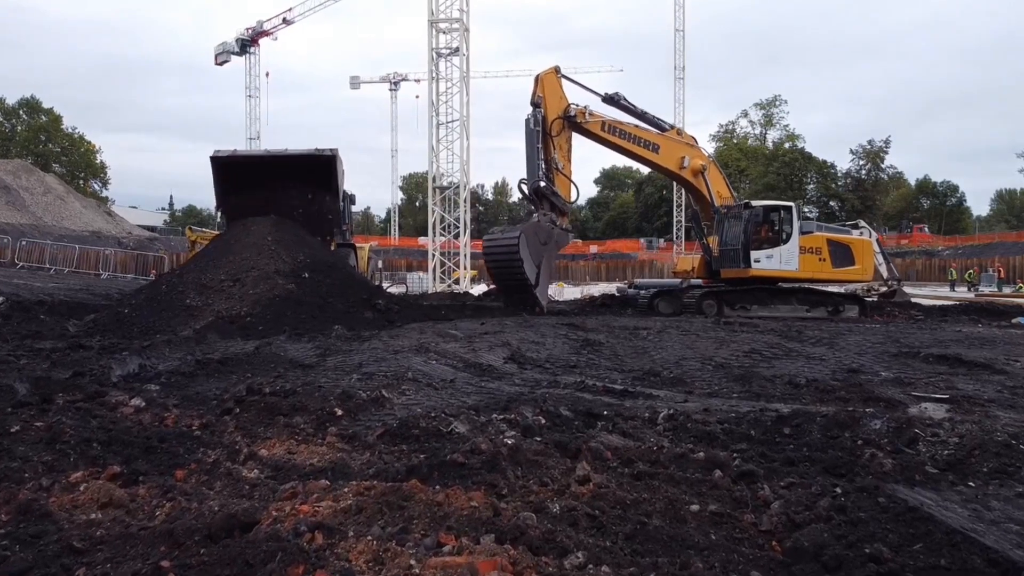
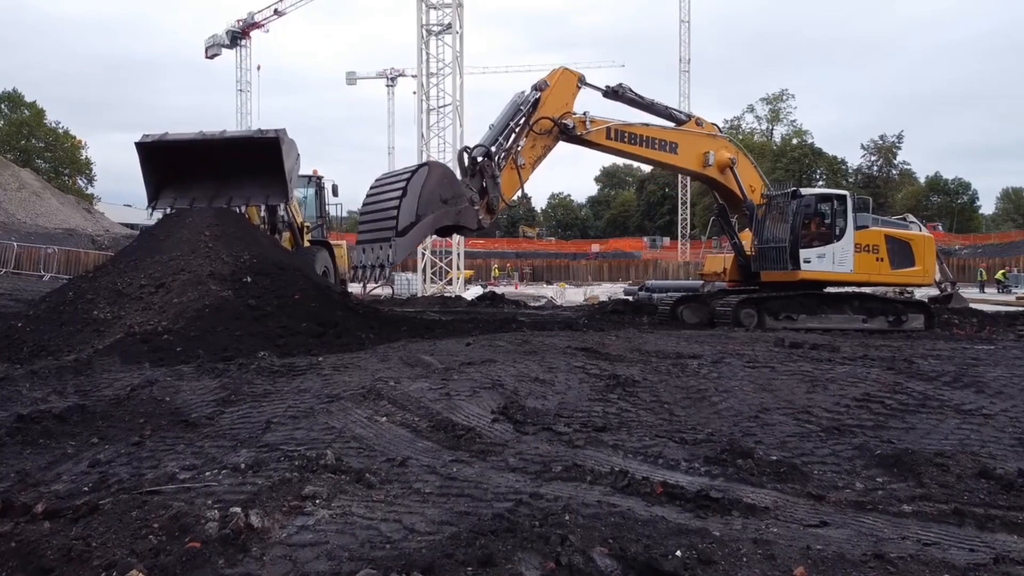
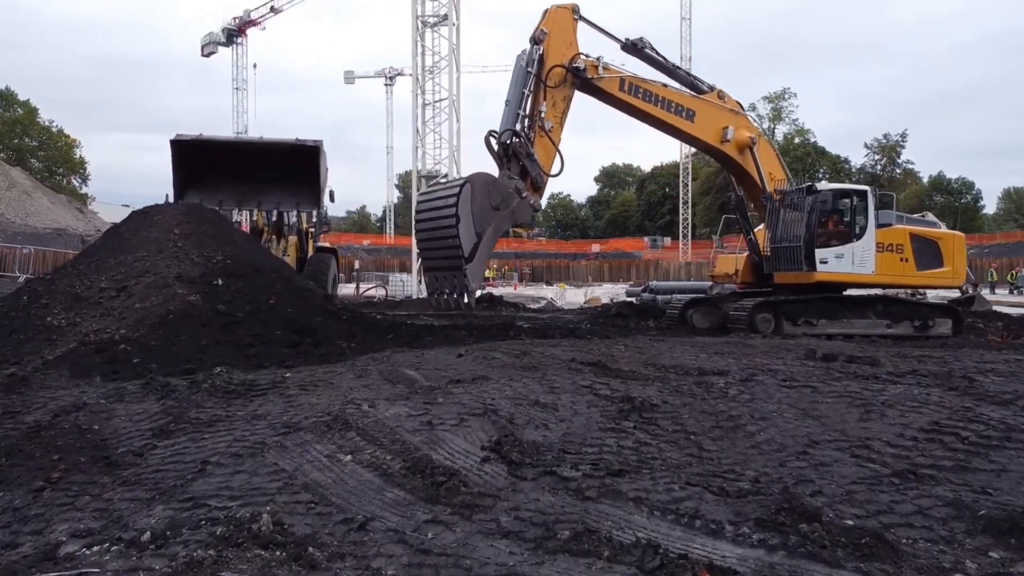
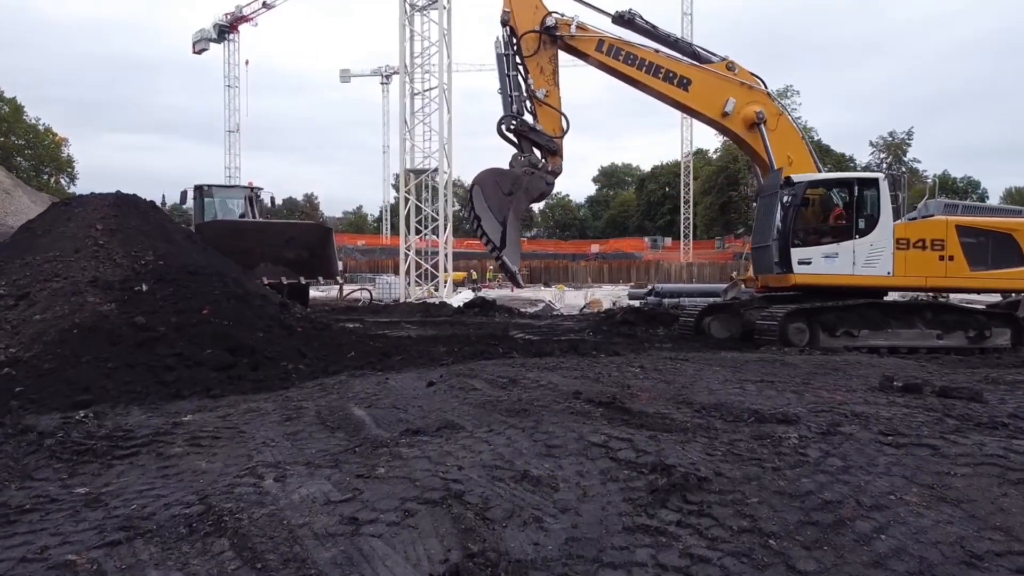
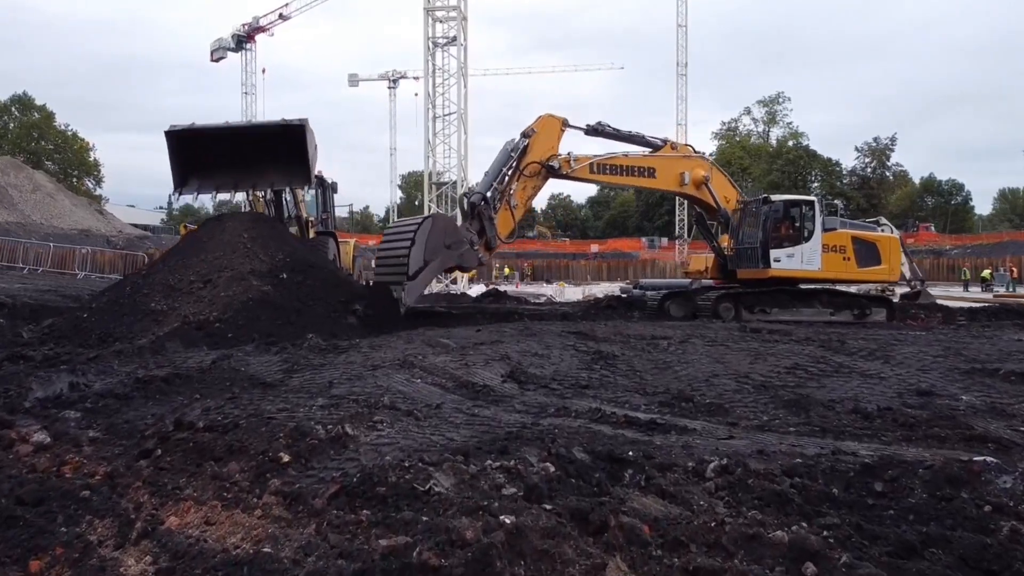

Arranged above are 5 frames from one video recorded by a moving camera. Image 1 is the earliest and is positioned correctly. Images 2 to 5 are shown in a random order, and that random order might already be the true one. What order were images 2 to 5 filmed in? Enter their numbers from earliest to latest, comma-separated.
5, 2, 3, 4
